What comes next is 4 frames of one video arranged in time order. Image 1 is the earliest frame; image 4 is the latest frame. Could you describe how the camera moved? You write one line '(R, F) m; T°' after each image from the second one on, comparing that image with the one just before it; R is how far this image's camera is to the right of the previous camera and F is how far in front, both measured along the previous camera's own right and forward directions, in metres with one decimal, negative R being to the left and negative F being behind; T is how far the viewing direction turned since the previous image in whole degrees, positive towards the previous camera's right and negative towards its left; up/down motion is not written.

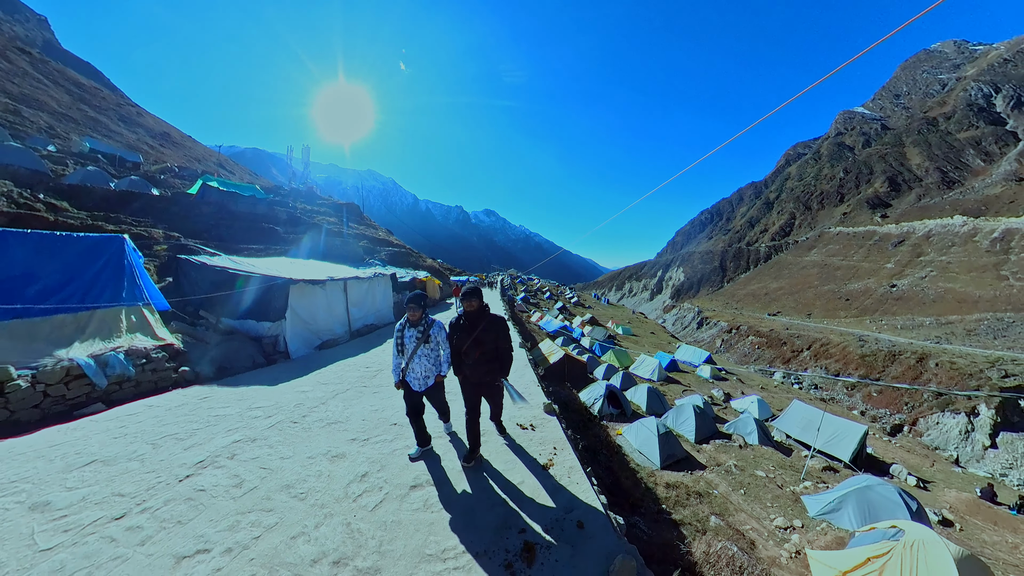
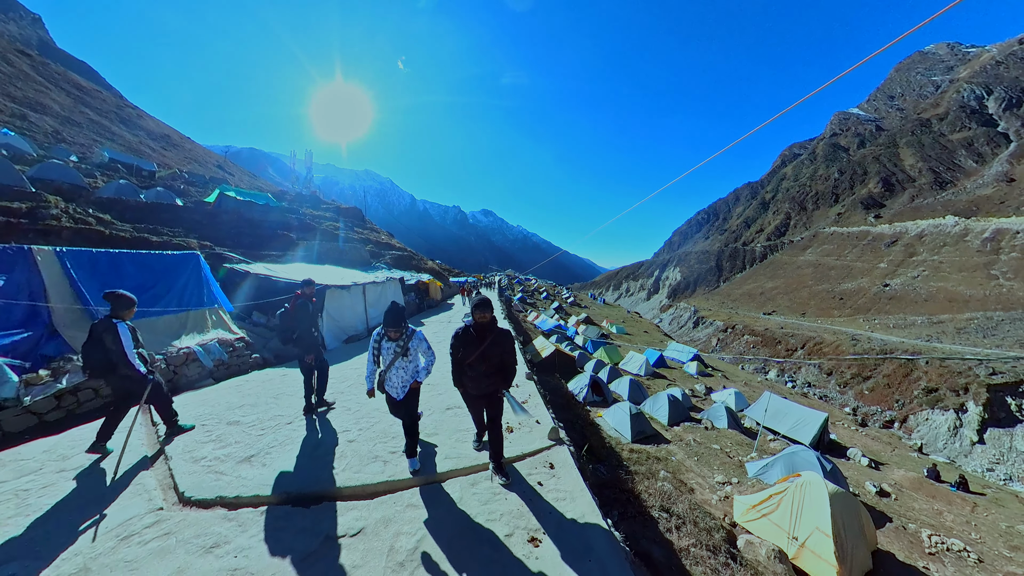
(+0.1, -1.1) m; +1°
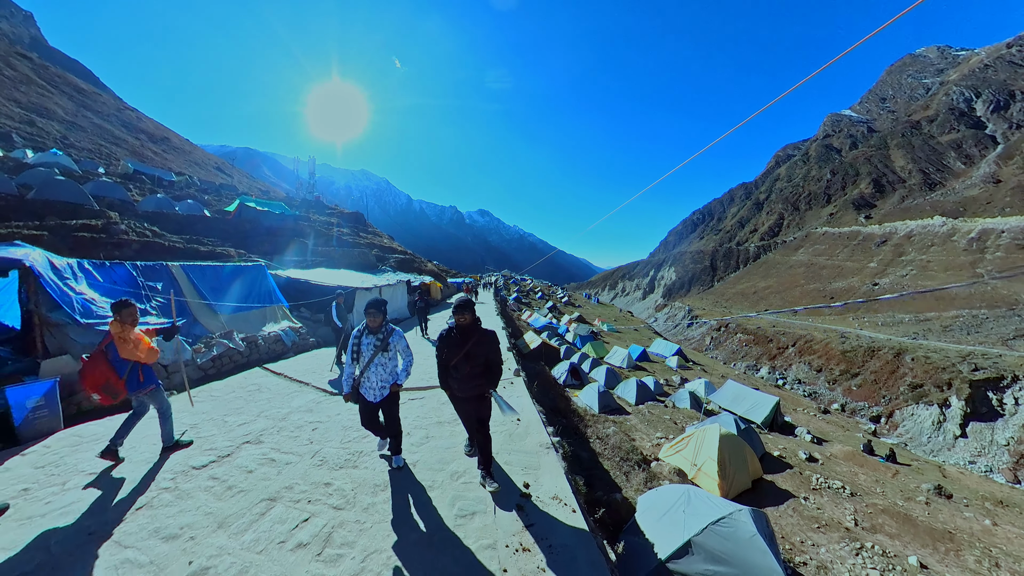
(+0.3, -1.6) m; +1°
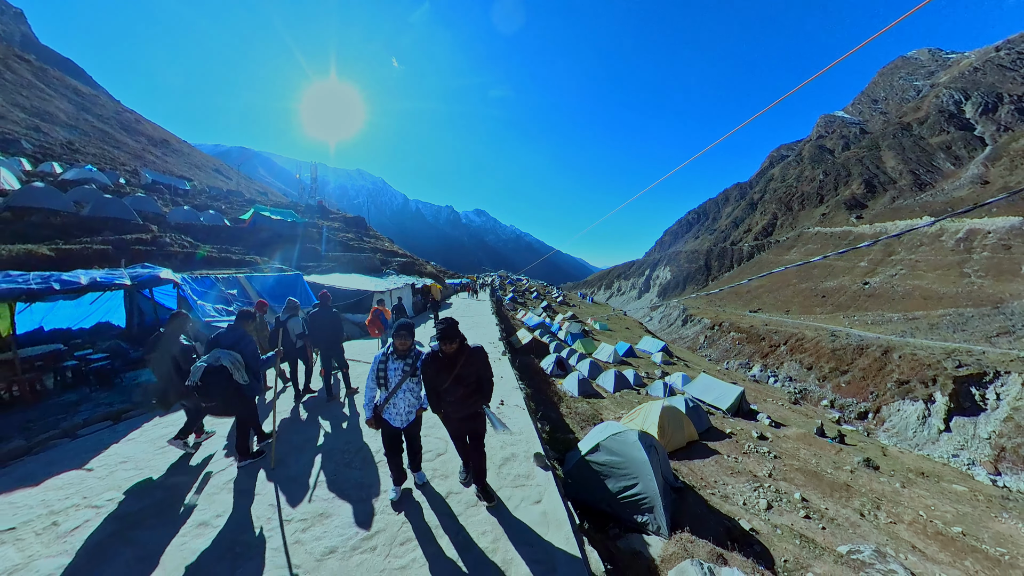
(+0.3, -1.5) m; +1°
